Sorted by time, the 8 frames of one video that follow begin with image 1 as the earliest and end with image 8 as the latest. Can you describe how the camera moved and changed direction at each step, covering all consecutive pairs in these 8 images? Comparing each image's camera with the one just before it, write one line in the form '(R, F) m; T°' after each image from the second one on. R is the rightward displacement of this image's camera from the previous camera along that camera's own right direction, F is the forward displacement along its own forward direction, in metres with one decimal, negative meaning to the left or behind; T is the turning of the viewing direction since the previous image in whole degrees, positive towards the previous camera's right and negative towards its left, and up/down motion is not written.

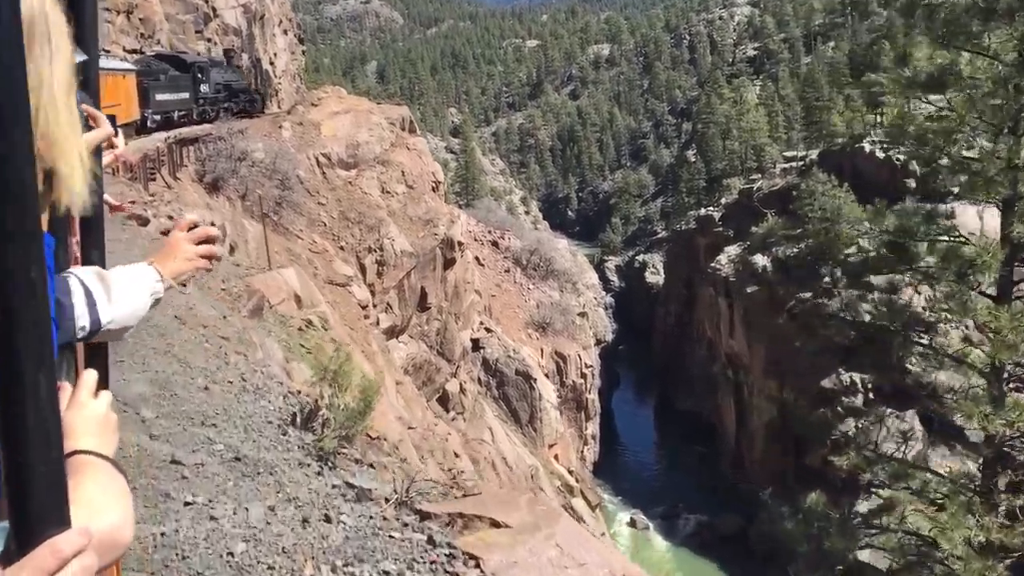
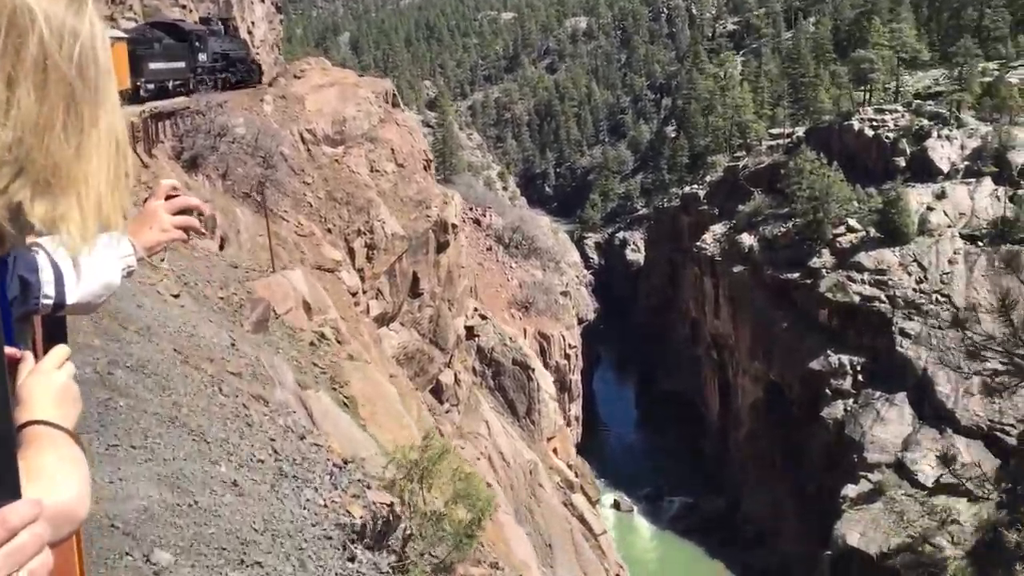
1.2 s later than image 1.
(-0.6, +1.1) m; +2°
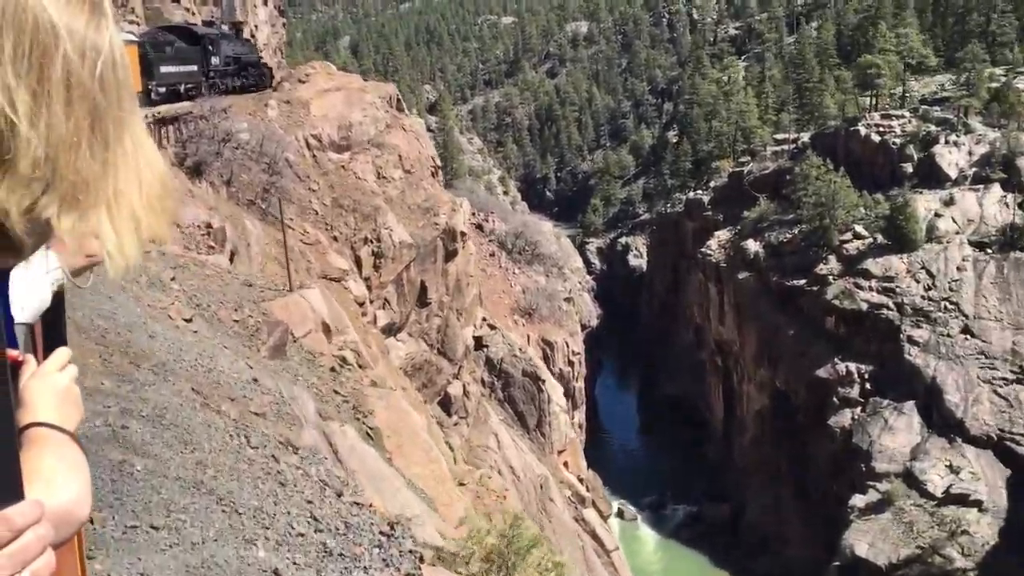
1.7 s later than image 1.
(-0.3, +0.4) m; 0°
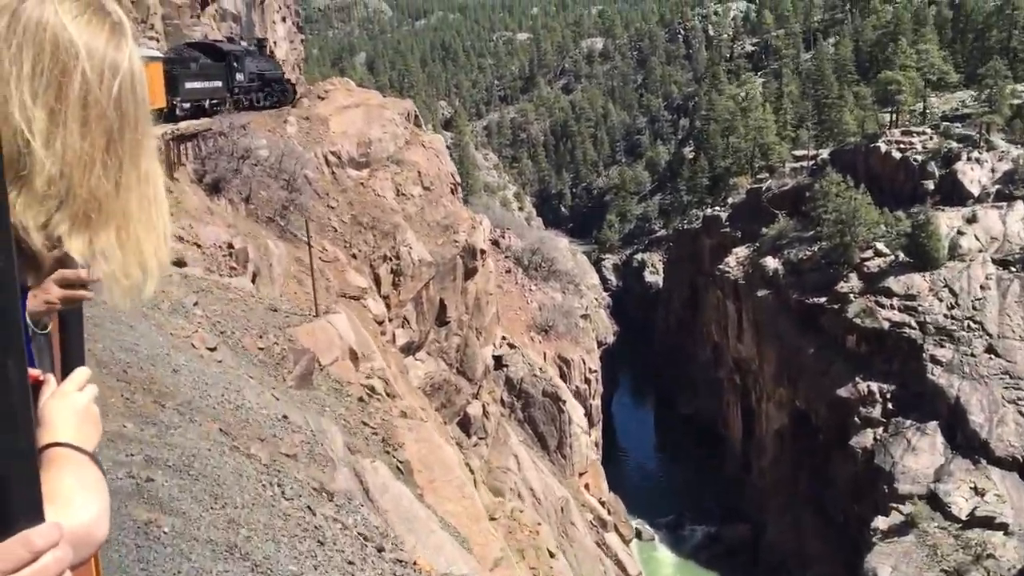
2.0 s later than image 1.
(-0.2, +0.3) m; -1°
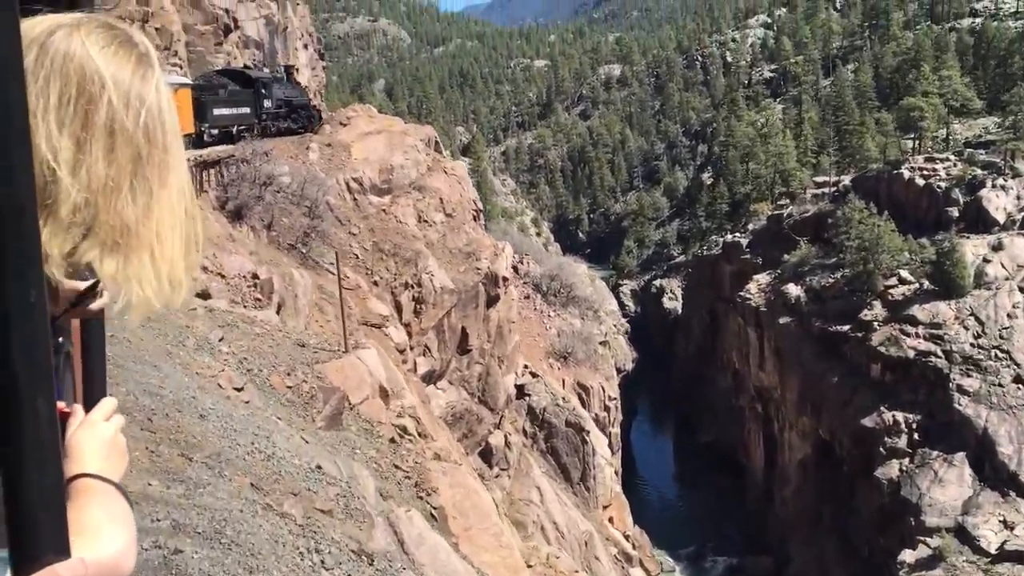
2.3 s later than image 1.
(-0.1, +0.3) m; -1°
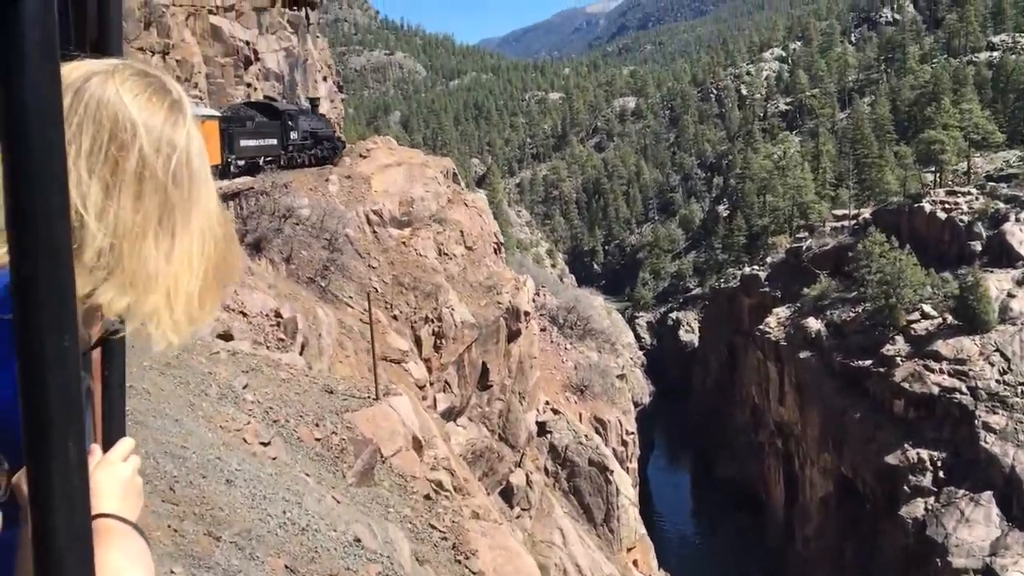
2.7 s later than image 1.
(-0.2, +0.4) m; -1°
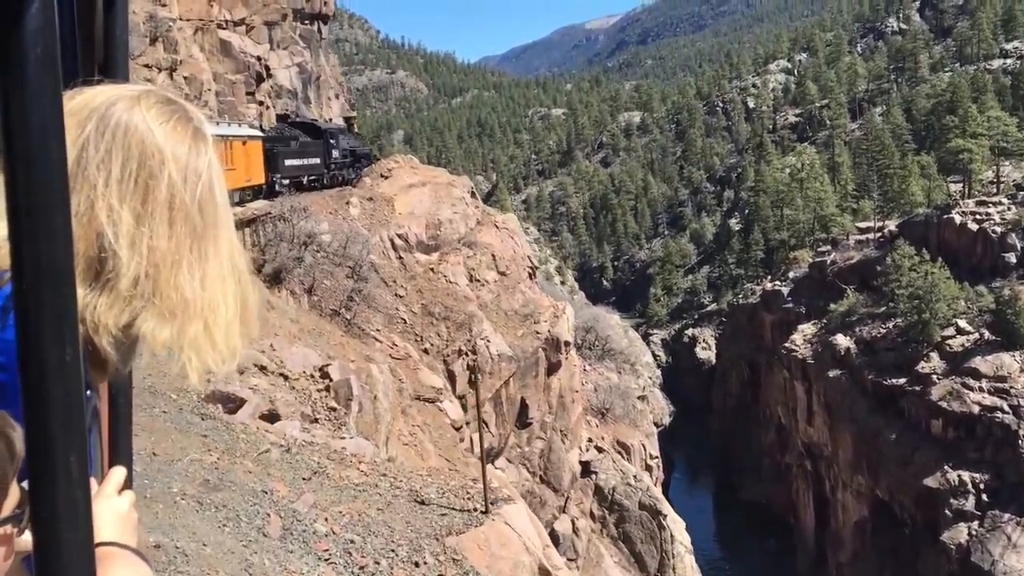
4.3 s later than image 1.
(-0.7, +1.5) m; 0°
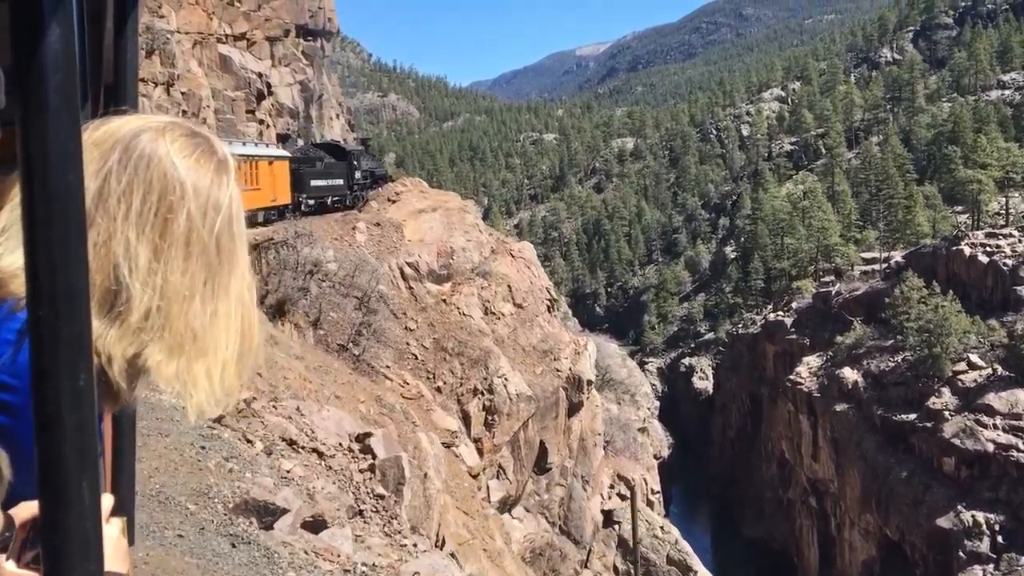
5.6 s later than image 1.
(-0.6, +1.2) m; +1°
